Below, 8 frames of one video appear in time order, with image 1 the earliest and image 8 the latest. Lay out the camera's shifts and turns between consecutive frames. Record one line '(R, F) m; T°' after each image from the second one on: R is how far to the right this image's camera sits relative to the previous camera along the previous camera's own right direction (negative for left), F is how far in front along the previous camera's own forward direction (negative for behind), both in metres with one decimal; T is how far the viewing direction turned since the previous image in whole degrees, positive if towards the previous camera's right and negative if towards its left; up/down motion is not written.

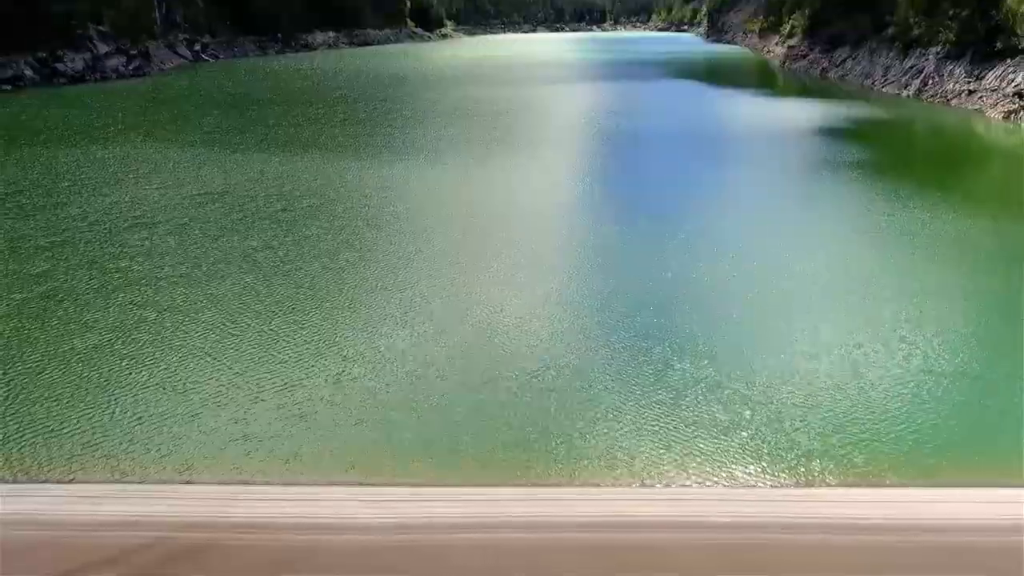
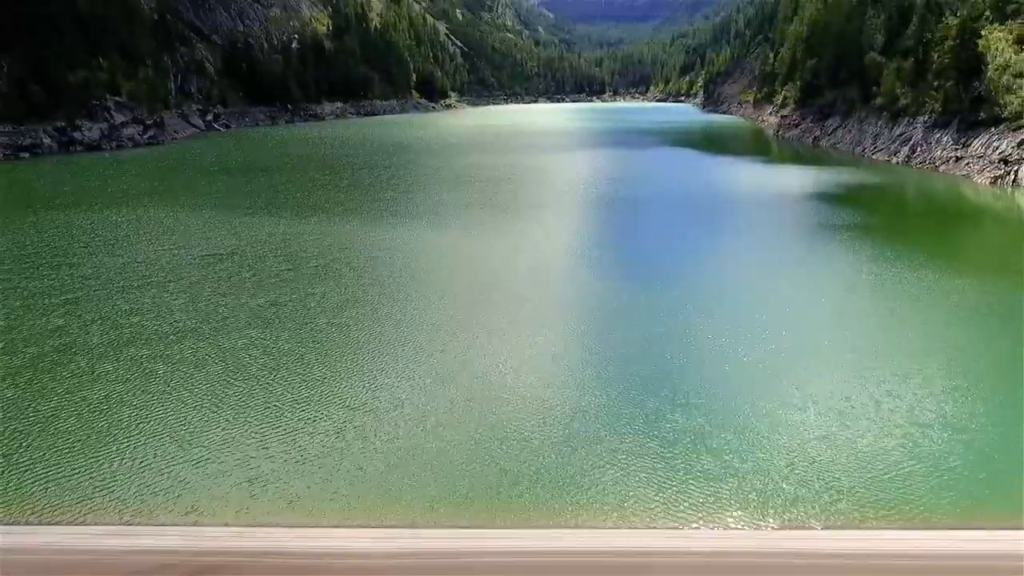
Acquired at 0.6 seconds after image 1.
(+0.1, -0.3) m; 0°
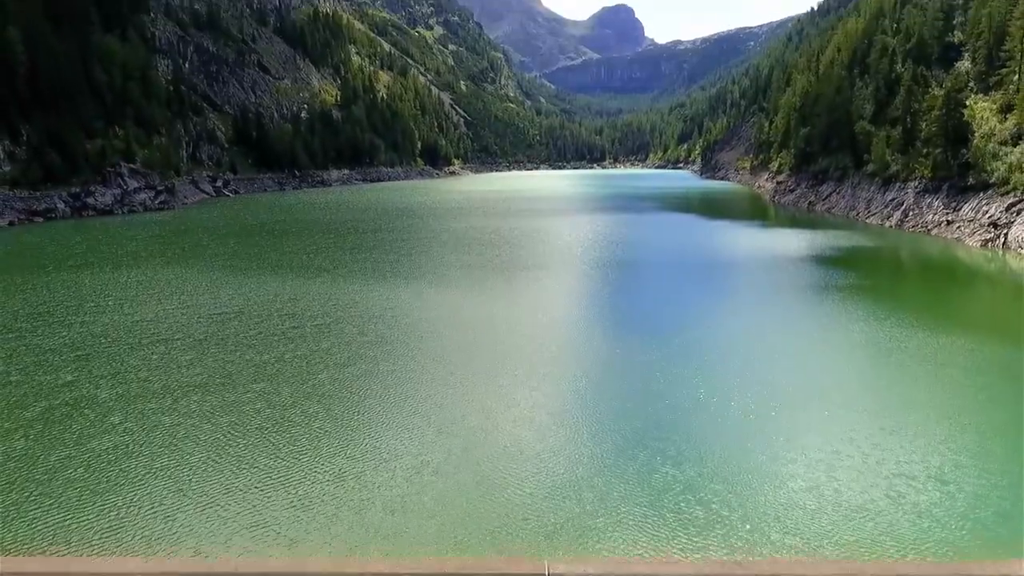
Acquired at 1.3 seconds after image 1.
(+0.1, -0.3) m; 0°
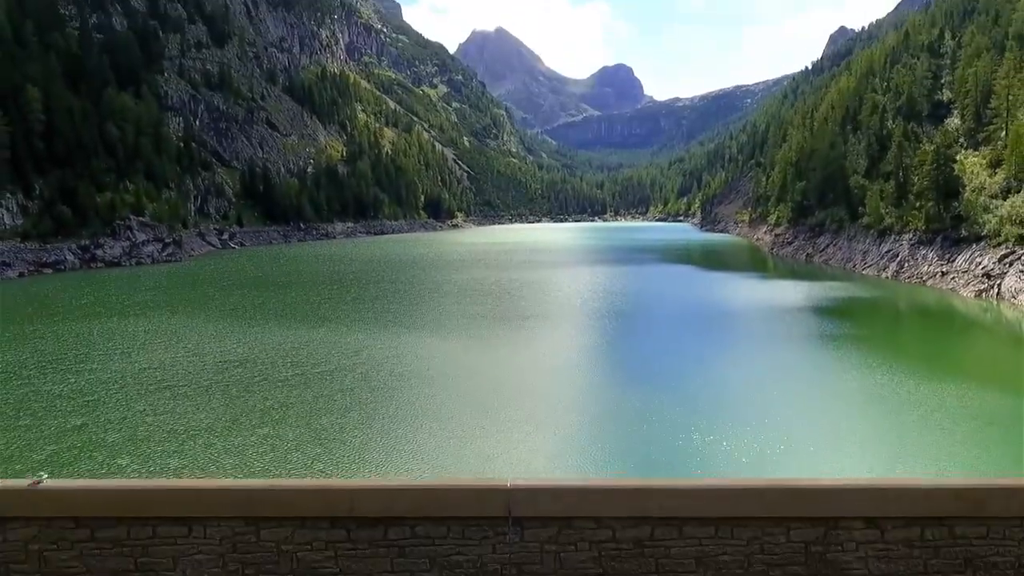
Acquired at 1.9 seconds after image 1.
(+0.1, -0.3) m; 0°
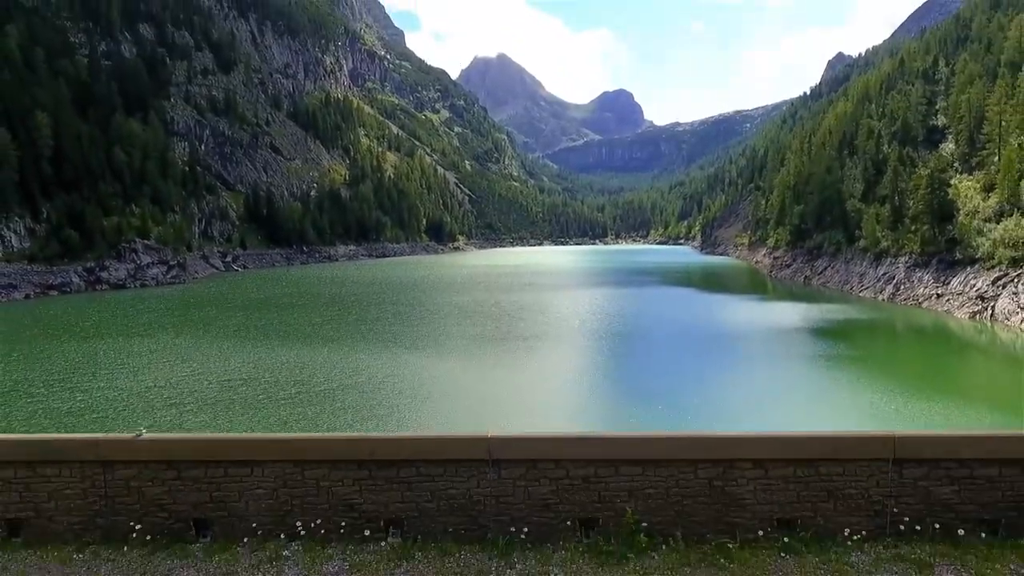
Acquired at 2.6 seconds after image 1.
(+0.1, -0.3) m; 0°
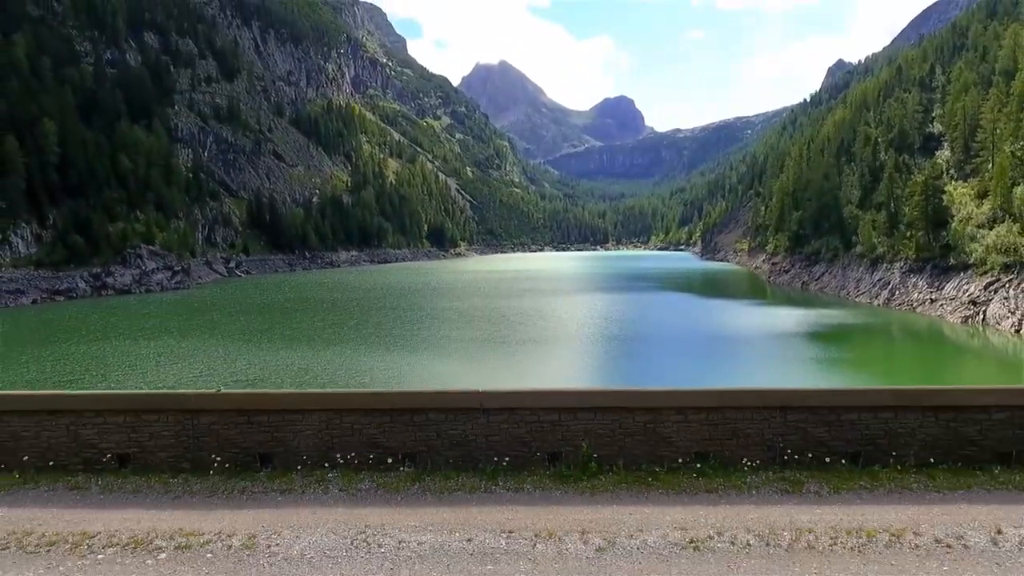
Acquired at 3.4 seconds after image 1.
(+0.1, -0.4) m; 0°
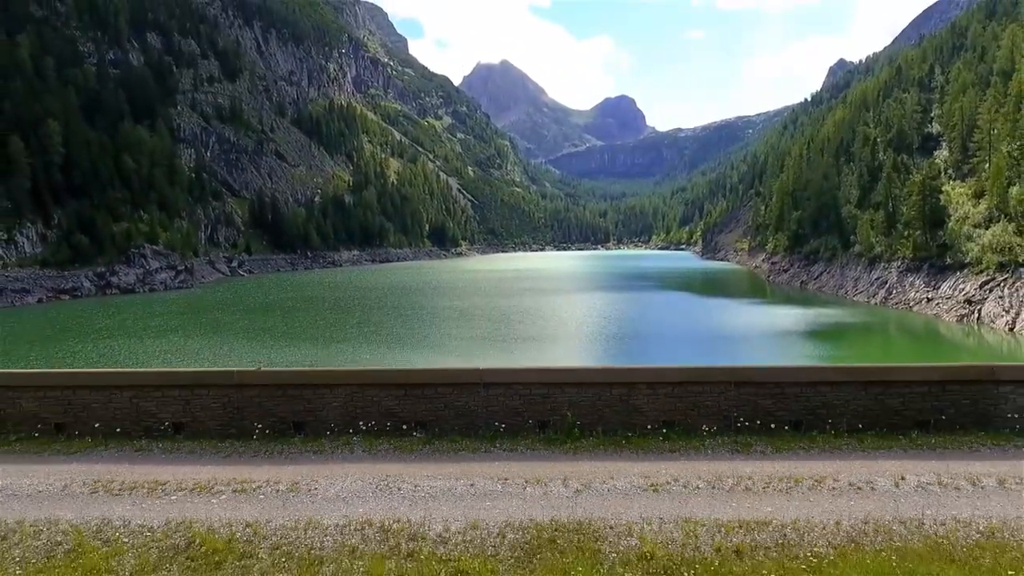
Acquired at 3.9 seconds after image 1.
(0.0, -0.3) m; 0°
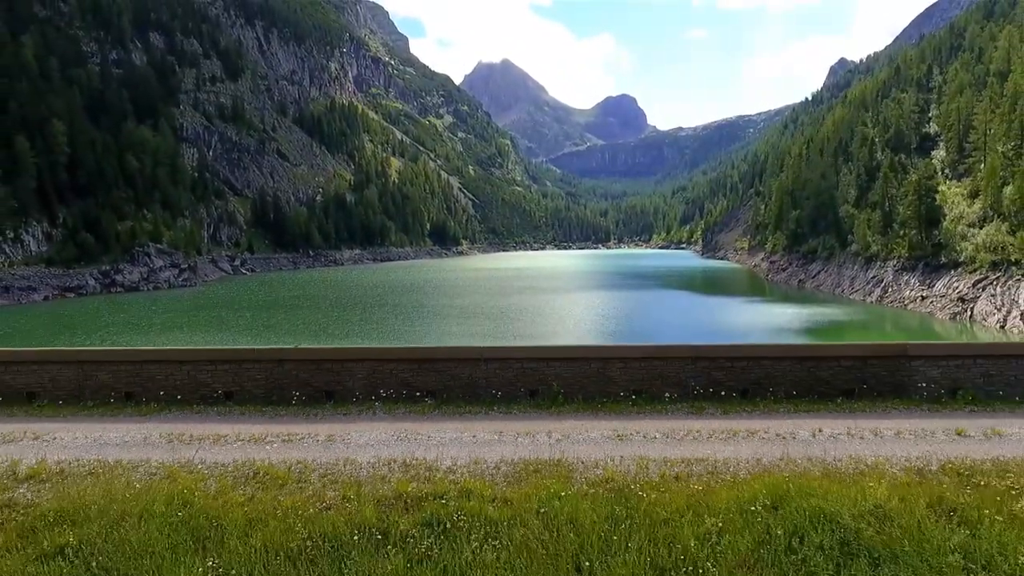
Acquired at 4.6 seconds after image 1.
(0.0, -0.3) m; 0°
